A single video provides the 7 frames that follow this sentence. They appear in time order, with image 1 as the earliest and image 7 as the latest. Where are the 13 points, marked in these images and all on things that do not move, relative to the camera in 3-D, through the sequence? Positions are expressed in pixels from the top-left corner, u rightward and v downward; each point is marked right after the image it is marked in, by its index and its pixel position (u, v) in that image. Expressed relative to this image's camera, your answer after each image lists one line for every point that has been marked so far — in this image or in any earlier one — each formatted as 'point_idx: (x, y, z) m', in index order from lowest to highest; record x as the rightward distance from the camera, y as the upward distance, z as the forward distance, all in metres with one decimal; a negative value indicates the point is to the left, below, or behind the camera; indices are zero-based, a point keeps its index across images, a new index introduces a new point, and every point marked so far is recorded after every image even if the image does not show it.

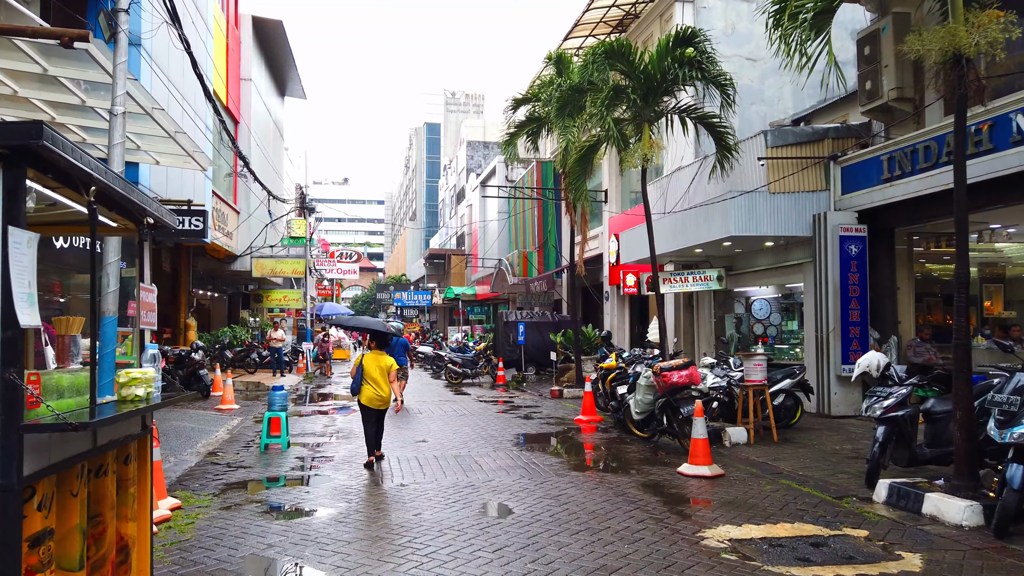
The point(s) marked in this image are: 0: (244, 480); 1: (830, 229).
0: (-2.9, -2.1, +8.0) m
1: (+5.3, +1.0, +12.3) m
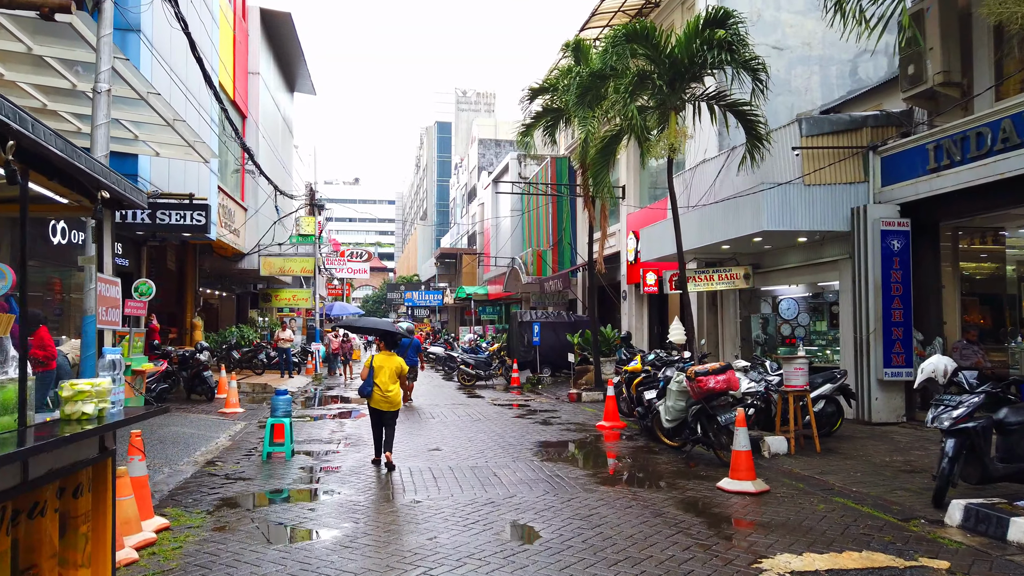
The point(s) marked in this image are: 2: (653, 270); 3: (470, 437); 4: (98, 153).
0: (-2.7, -2.1, +7.4) m
1: (+5.6, +1.0, +11.5) m
2: (+3.6, +0.5, +18.6) m
3: (-0.6, -2.2, +11.0) m
4: (-3.8, +1.2, +6.7) m
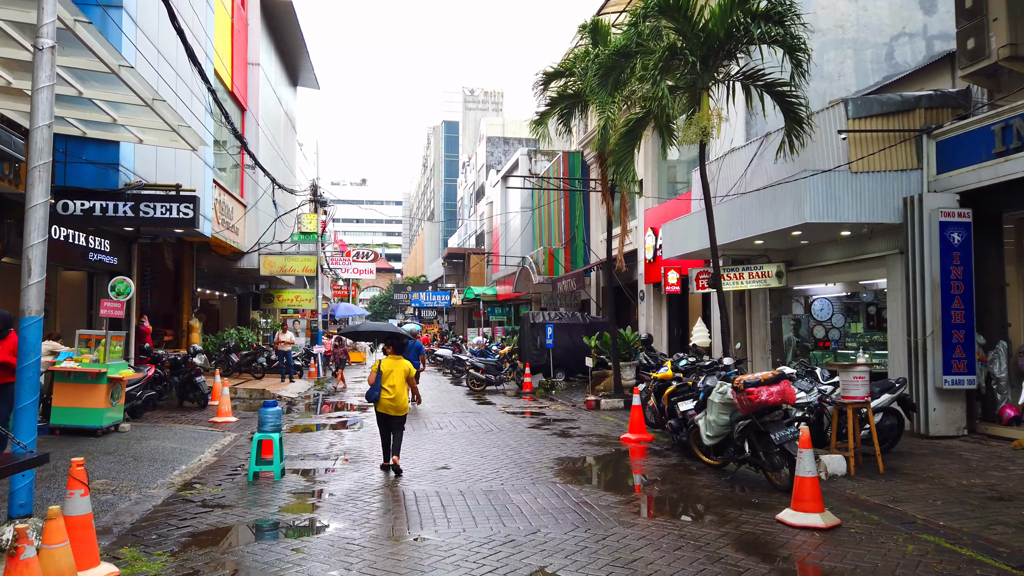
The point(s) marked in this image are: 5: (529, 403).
0: (-2.5, -2.0, +6.3) m
1: (+5.8, +1.0, +10.3) m
2: (+3.9, +0.5, +17.5) m
3: (-0.4, -2.2, +9.9) m
4: (-3.6, +1.3, +5.6) m
5: (+0.4, -2.7, +17.0) m
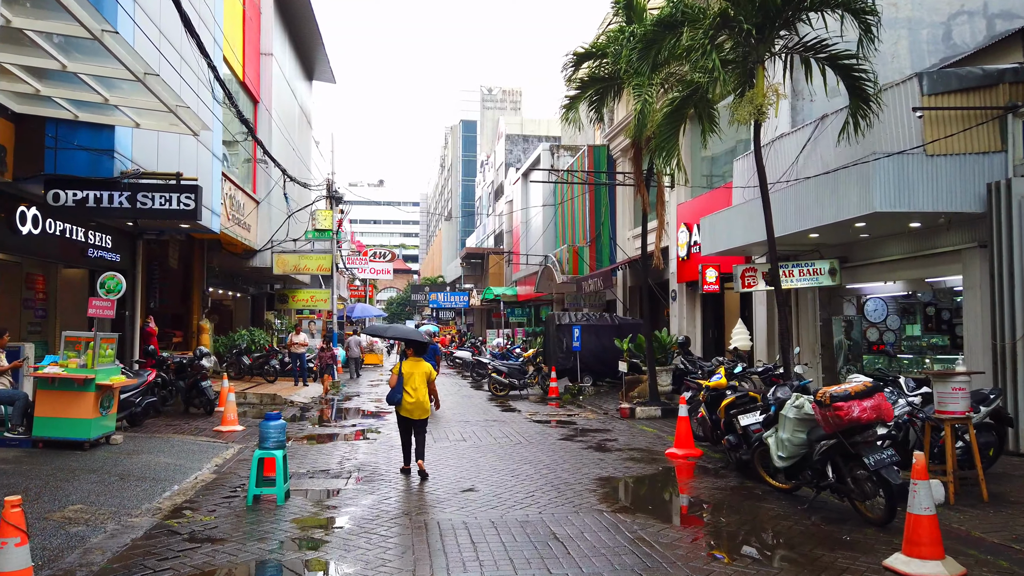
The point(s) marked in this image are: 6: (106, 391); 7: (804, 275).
0: (-2.2, -2.0, +5.2) m
1: (+6.3, +1.1, +9.1) m
2: (+4.5, +0.5, +16.3) m
3: (0.0, -2.2, +8.8) m
4: (-3.3, +1.3, +4.6) m
5: (+1.0, -2.6, +15.9) m
6: (-5.1, -1.3, +9.2) m
7: (+5.3, +0.2, +13.3) m
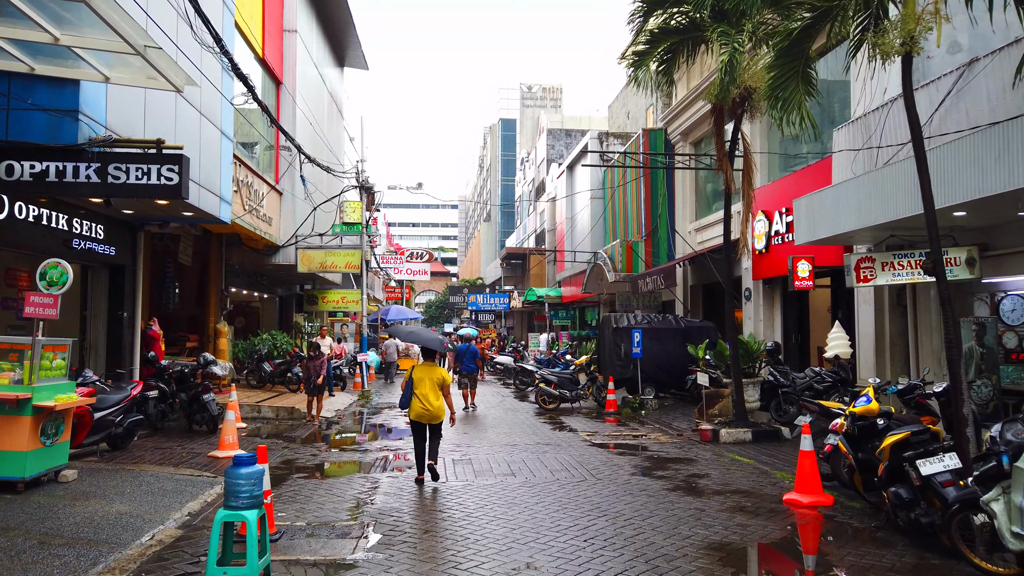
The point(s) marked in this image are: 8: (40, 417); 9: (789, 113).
0: (-1.7, -1.9, +3.0) m
1: (+6.9, +1.2, +6.4) m
2: (+5.5, +0.6, +13.7) m
3: (+0.6, -2.1, +6.5) m
4: (-2.9, +1.4, +2.4) m
5: (+1.9, -2.6, +13.4) m
6: (-4.4, -1.2, +7.1) m
7: (+6.1, +0.3, +10.7) m
8: (-4.4, -1.2, +6.9) m
9: (+3.2, +2.1, +9.0) m
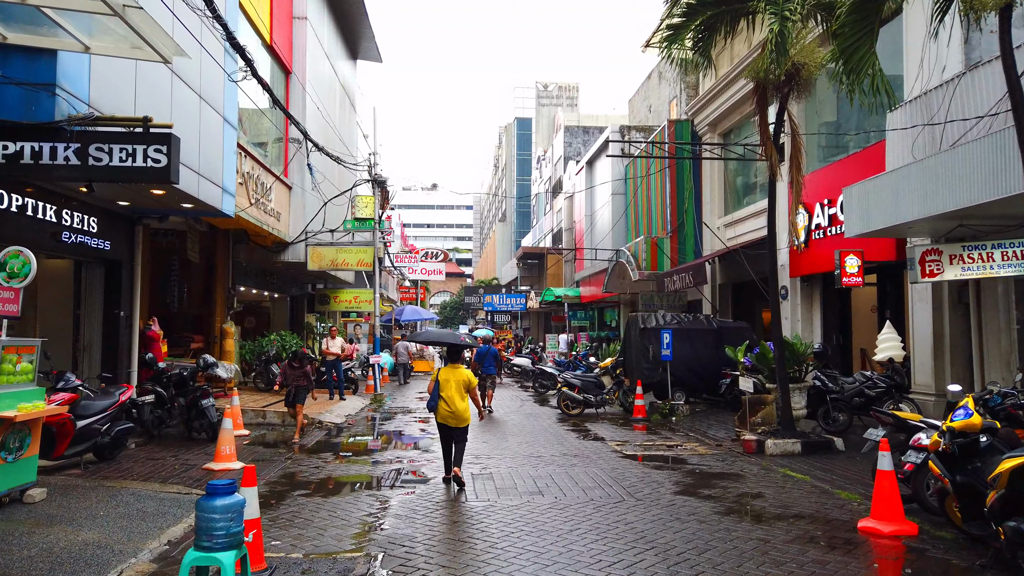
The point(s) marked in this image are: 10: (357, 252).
0: (-1.6, -1.8, +2.0) m
1: (+7.1, +1.2, +5.3) m
2: (+5.8, +0.6, +12.6) m
3: (+0.9, -2.0, +5.4) m
4: (-2.7, +1.5, +1.5) m
5: (+2.3, -2.5, +12.4) m
6: (-4.2, -1.1, +6.2) m
7: (+6.4, +0.4, +9.5) m
8: (-4.2, -1.2, +6.0) m
9: (+3.5, +2.1, +8.0) m
10: (-4.0, +0.9, +19.1) m
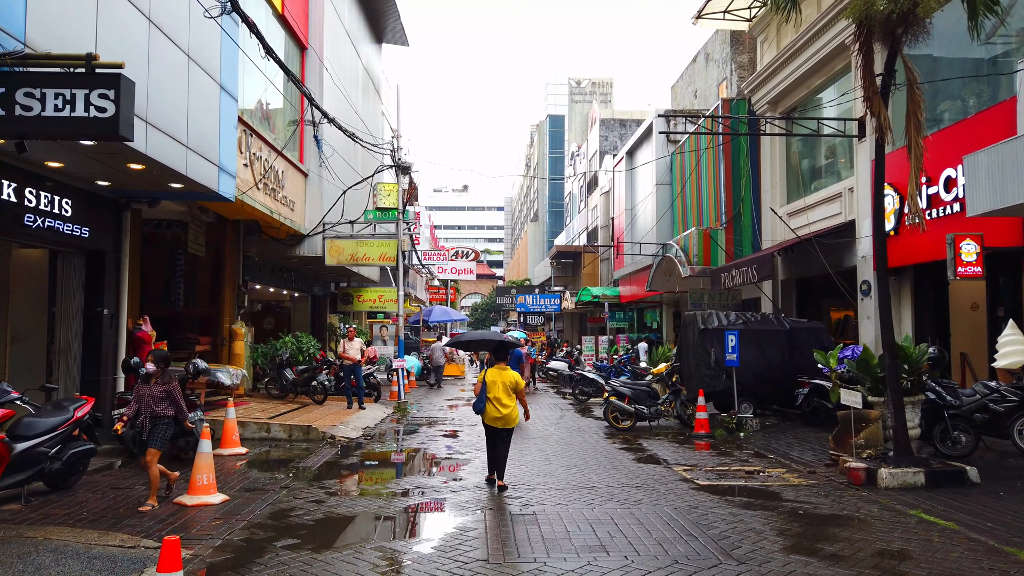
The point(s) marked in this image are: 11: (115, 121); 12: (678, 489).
0: (-1.4, -1.7, +0.1) m
1: (+7.4, +1.4, +3.1) m
2: (+6.4, +0.7, +10.4) m
3: (+1.2, -1.9, +3.5) m
4: (-2.6, +1.6, -0.3) m
5: (+2.9, -2.4, +10.3) m
6: (-3.8, -1.0, +4.4) m
7: (+6.9, +0.5, +7.3) m
8: (-3.8, -1.0, +4.3) m
9: (+3.9, +2.3, +5.9) m
10: (-3.1, +1.0, +17.3) m
11: (-3.4, +1.4, +6.4) m
12: (+1.8, -2.2, +8.1) m
